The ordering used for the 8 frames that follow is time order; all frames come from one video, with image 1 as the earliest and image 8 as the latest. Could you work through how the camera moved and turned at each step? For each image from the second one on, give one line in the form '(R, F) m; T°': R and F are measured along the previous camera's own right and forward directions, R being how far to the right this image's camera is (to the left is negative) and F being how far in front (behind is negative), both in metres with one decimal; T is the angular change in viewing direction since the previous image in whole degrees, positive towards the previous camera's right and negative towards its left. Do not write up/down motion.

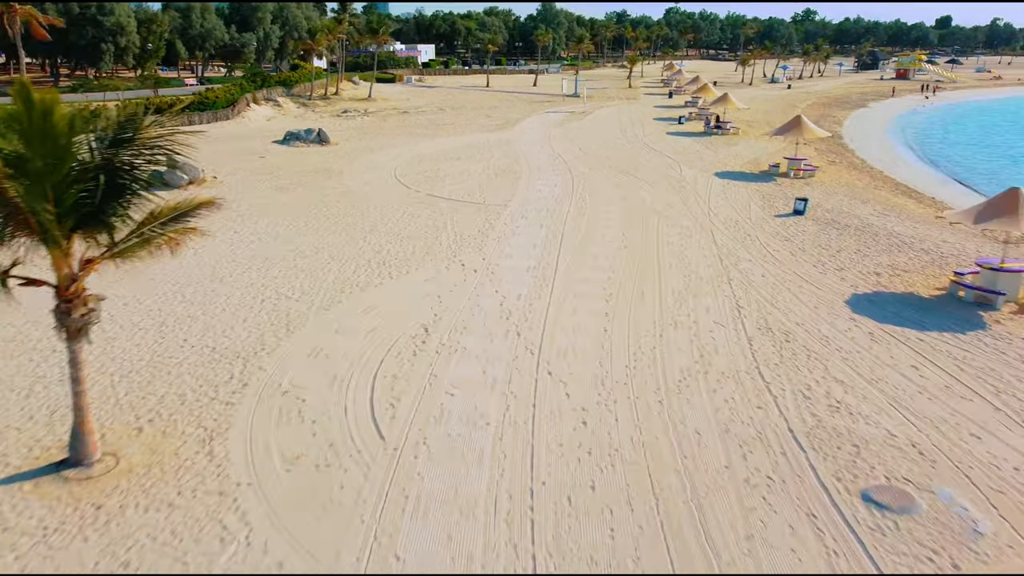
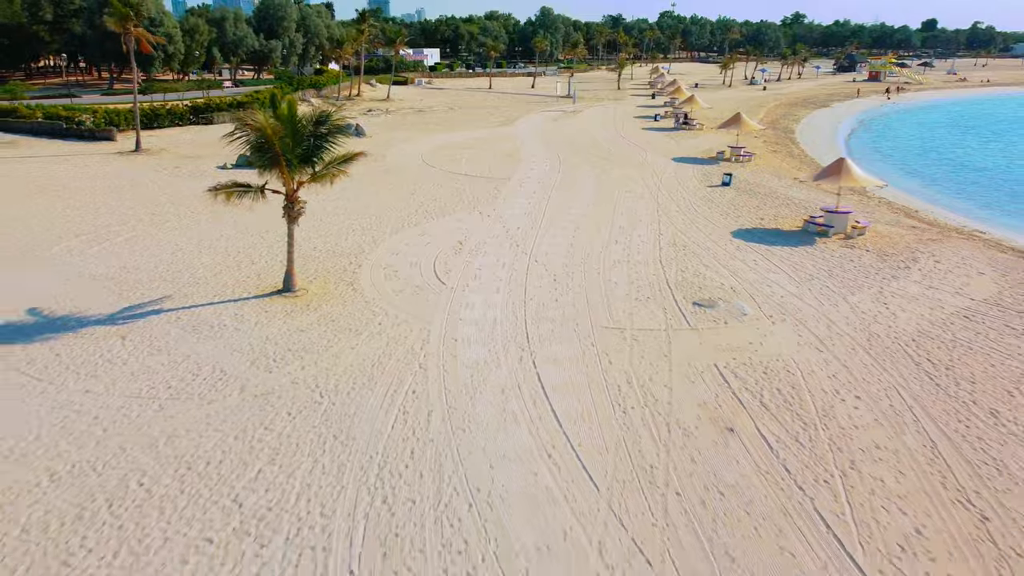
(-0.1, -6.0) m; 0°
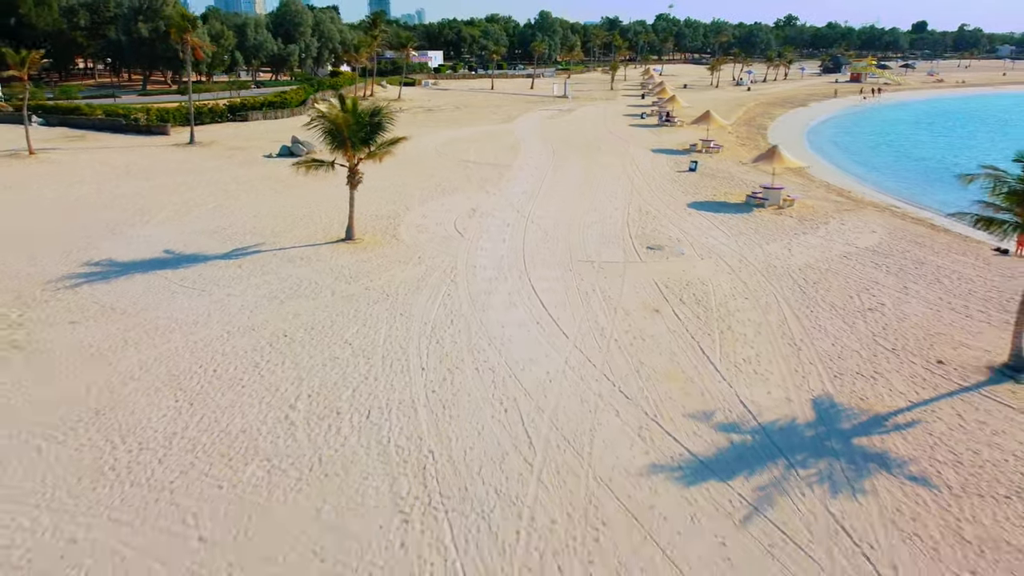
(-0.1, -4.4) m; 0°
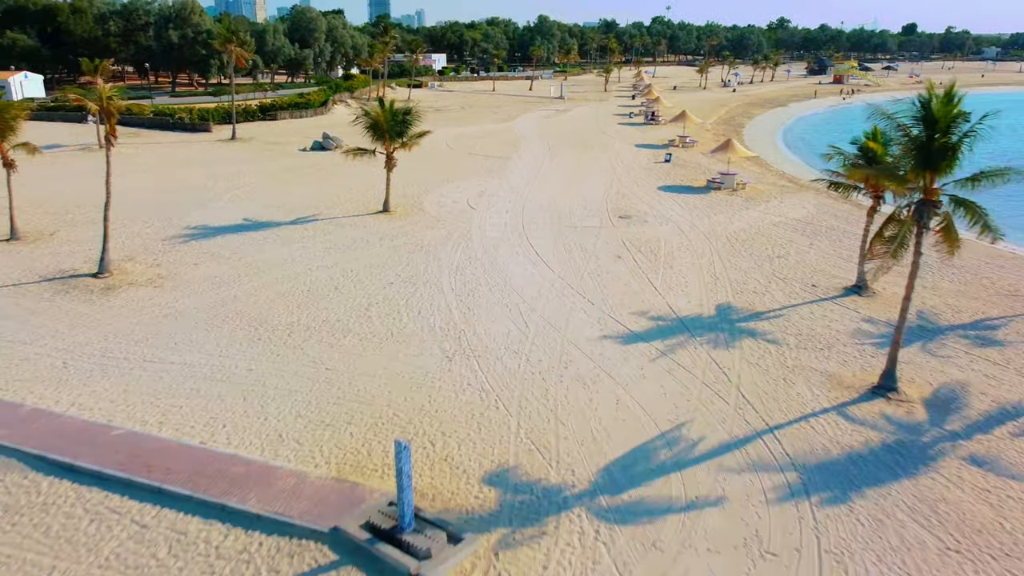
(-0.1, -4.6) m; 0°
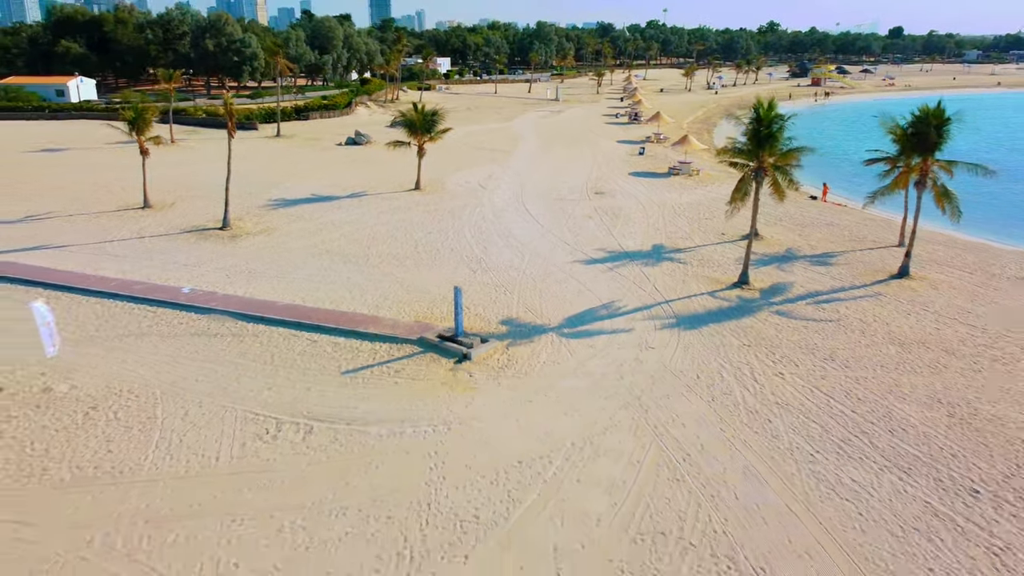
(-0.1, -6.7) m; 0°
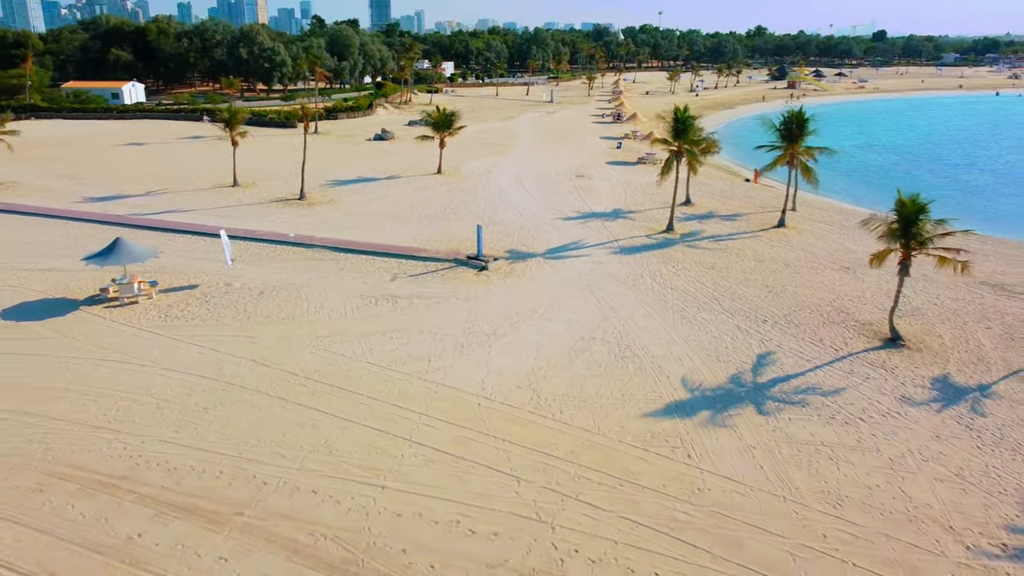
(-0.1, -8.1) m; 0°
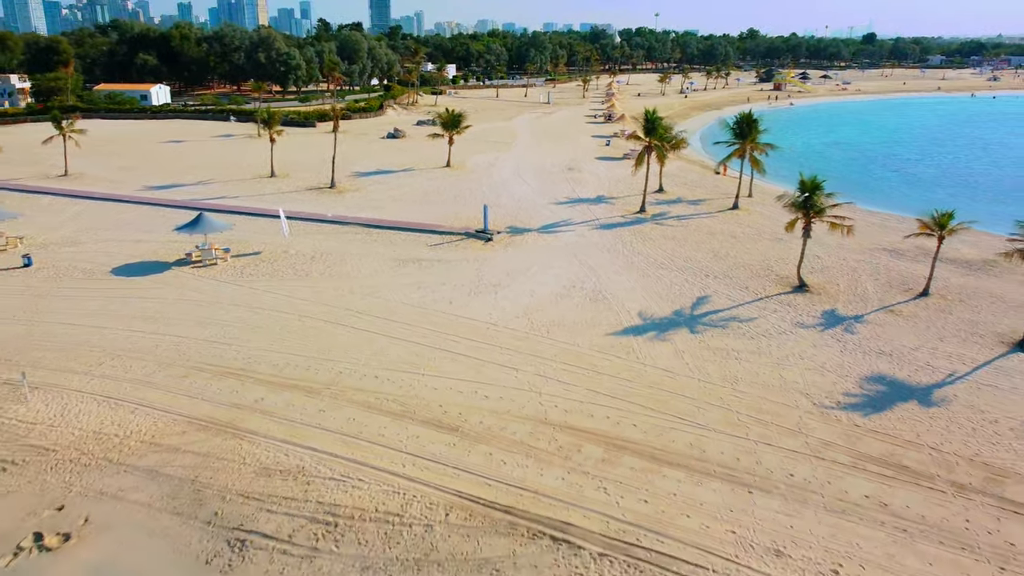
(-0.1, -5.3) m; 0°
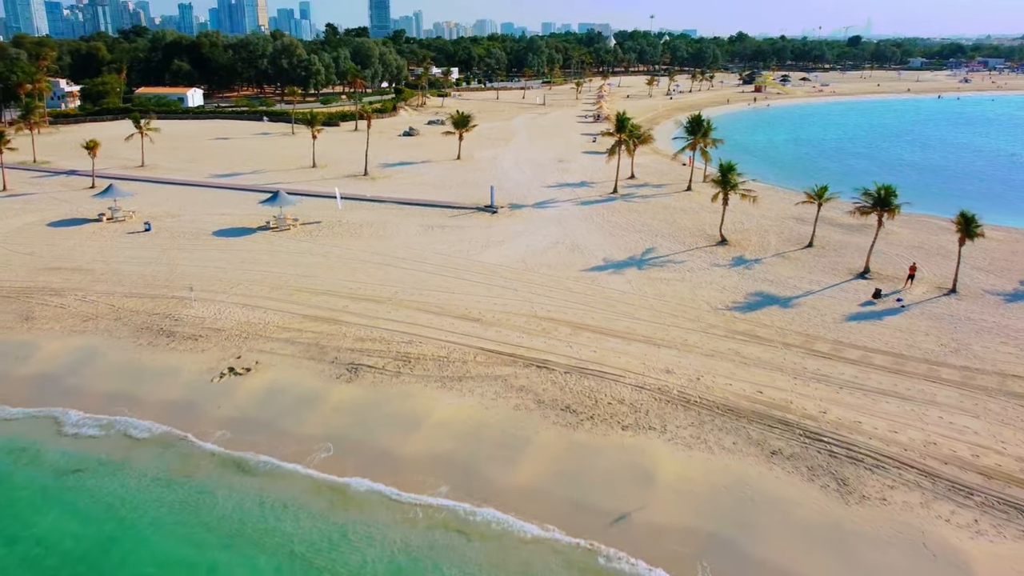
(-0.1, -8.1) m; 0°
